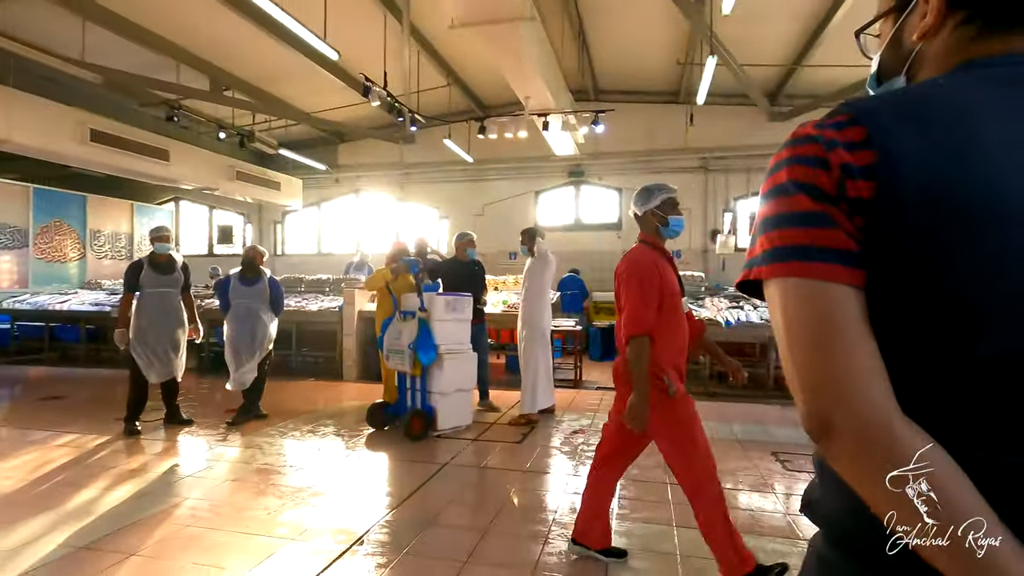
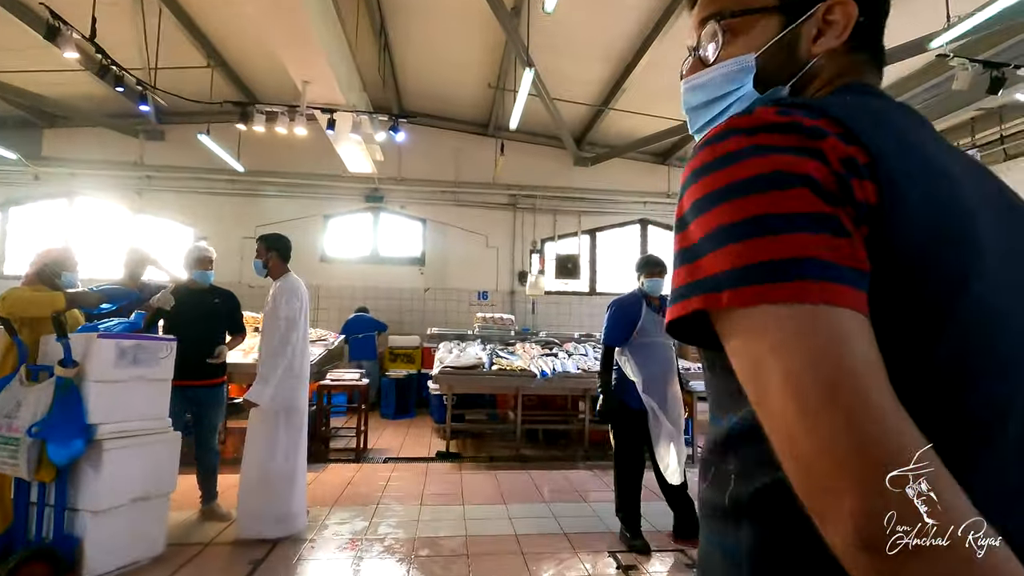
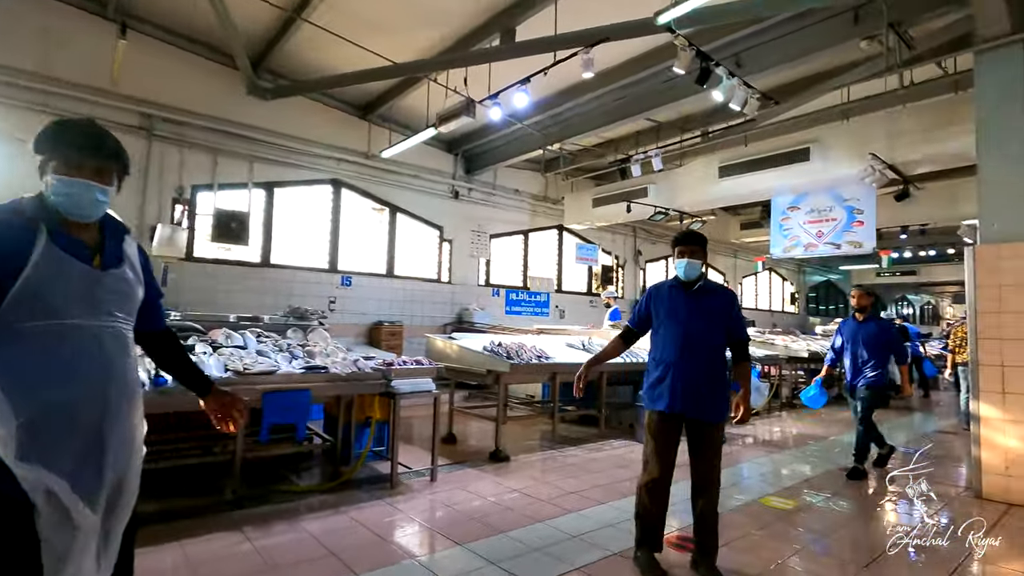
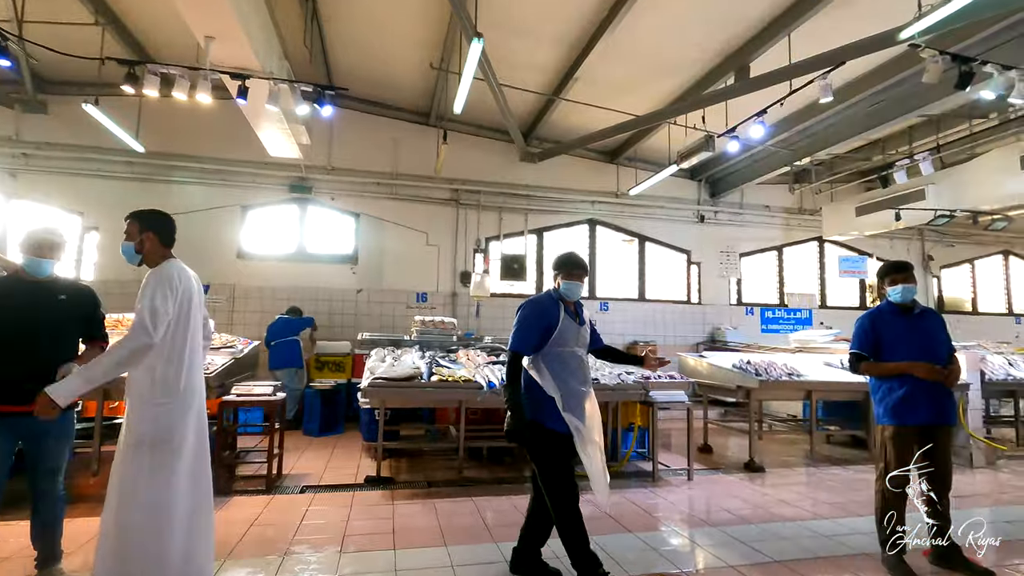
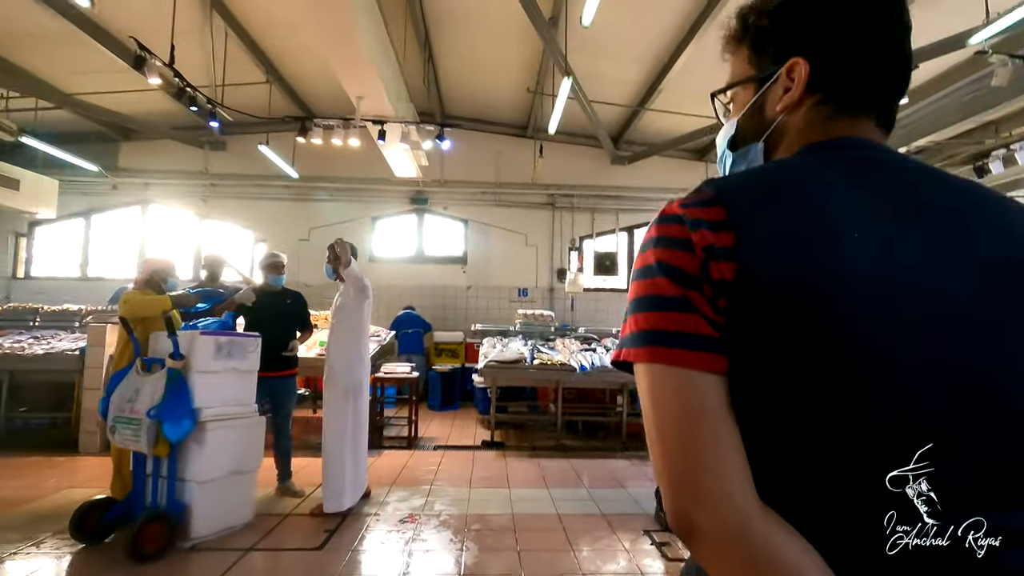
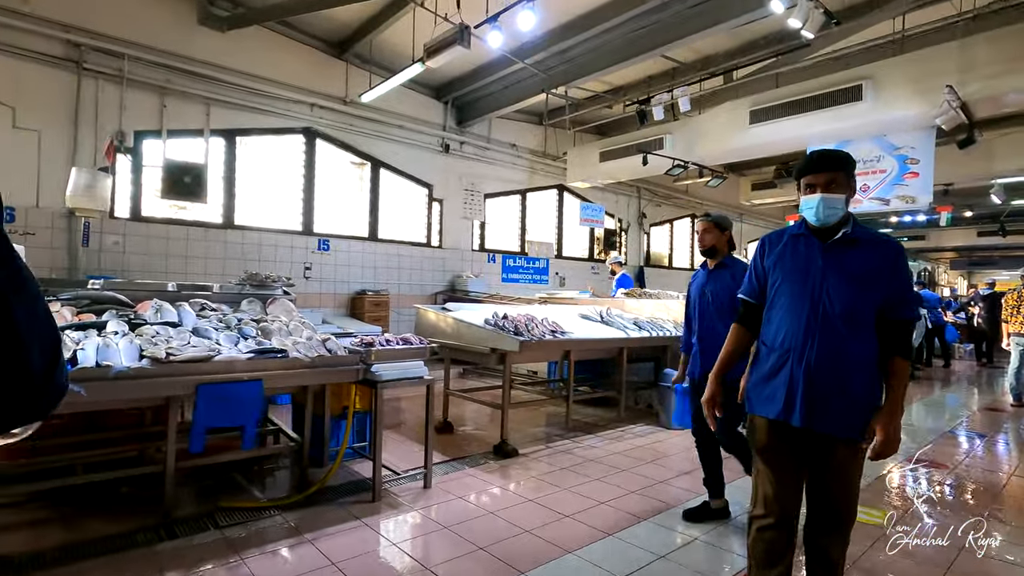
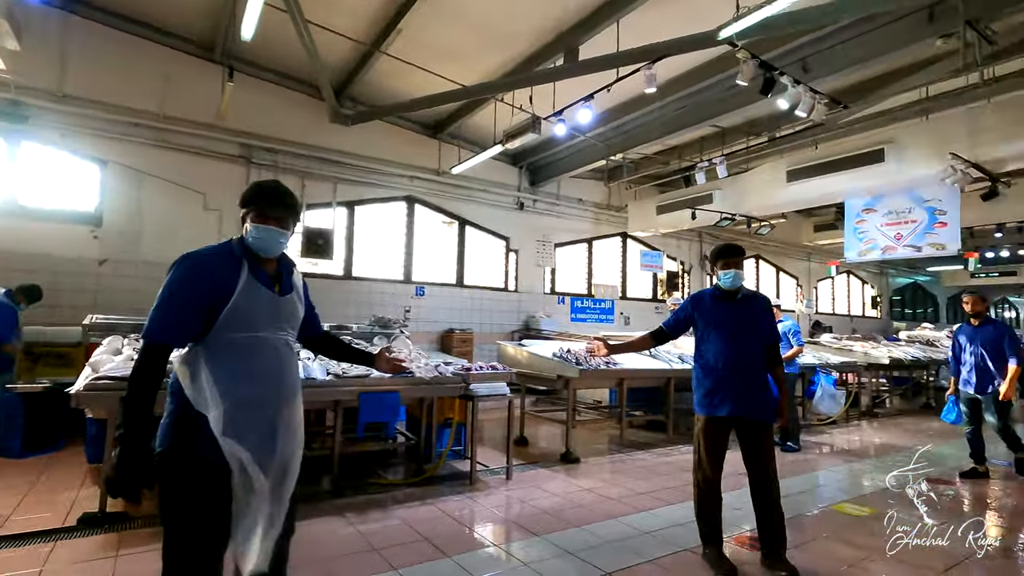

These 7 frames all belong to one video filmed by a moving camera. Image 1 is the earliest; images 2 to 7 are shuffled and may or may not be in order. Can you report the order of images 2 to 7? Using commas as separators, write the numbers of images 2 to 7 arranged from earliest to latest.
5, 2, 4, 7, 3, 6
